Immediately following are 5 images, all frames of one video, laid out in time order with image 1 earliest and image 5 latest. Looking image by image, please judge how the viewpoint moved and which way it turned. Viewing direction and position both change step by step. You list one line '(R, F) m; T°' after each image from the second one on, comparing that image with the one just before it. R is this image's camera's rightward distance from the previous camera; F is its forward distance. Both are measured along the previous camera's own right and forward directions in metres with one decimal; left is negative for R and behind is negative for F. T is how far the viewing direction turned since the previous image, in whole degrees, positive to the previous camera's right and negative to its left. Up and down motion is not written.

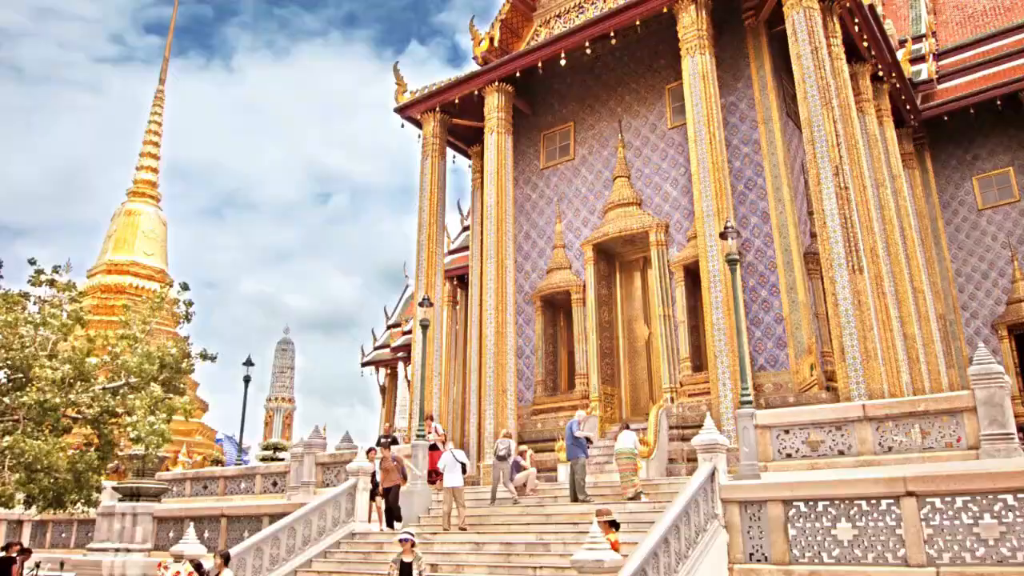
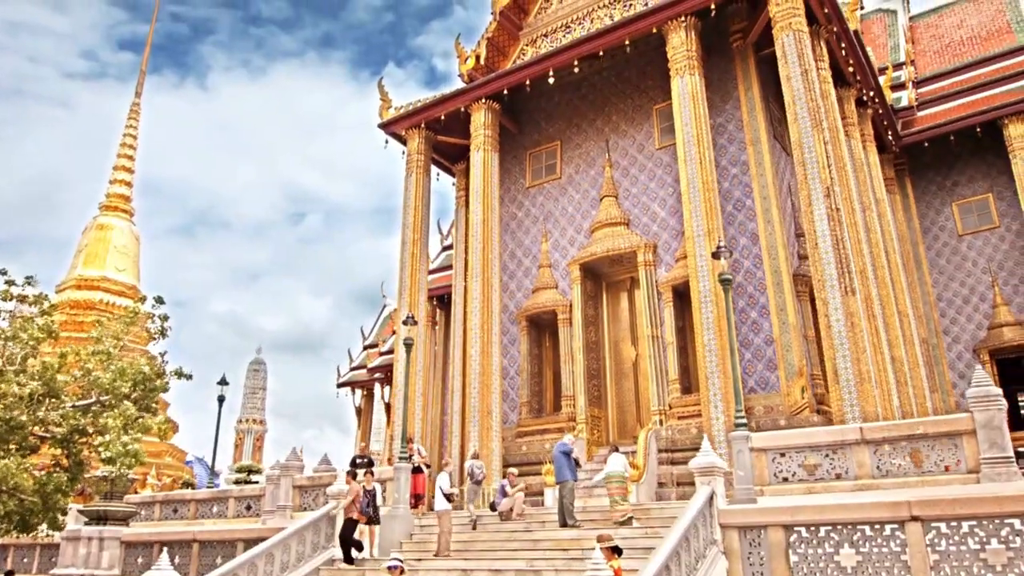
(-0.2, +0.2) m; +2°
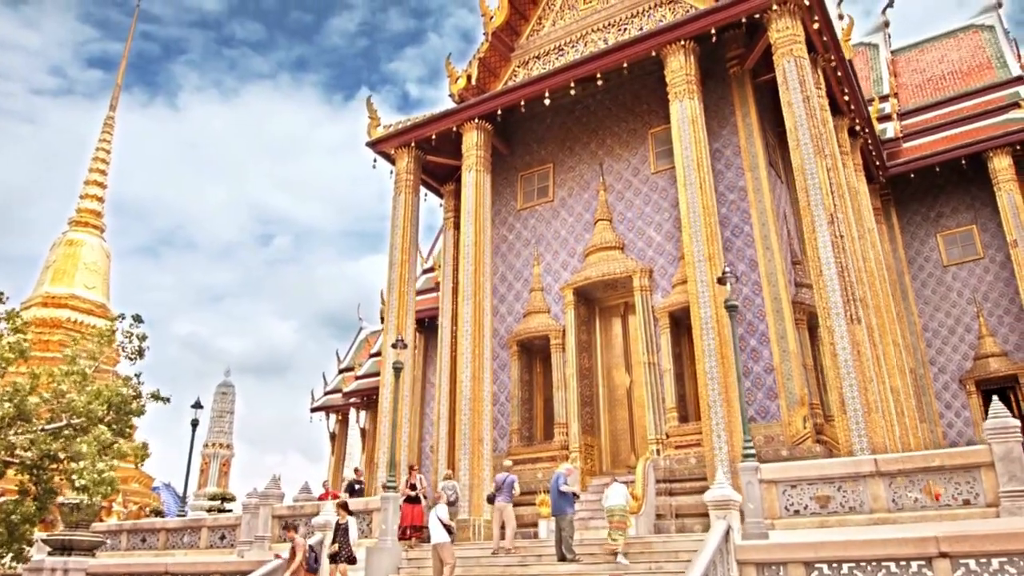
(-0.3, +0.3) m; +2°
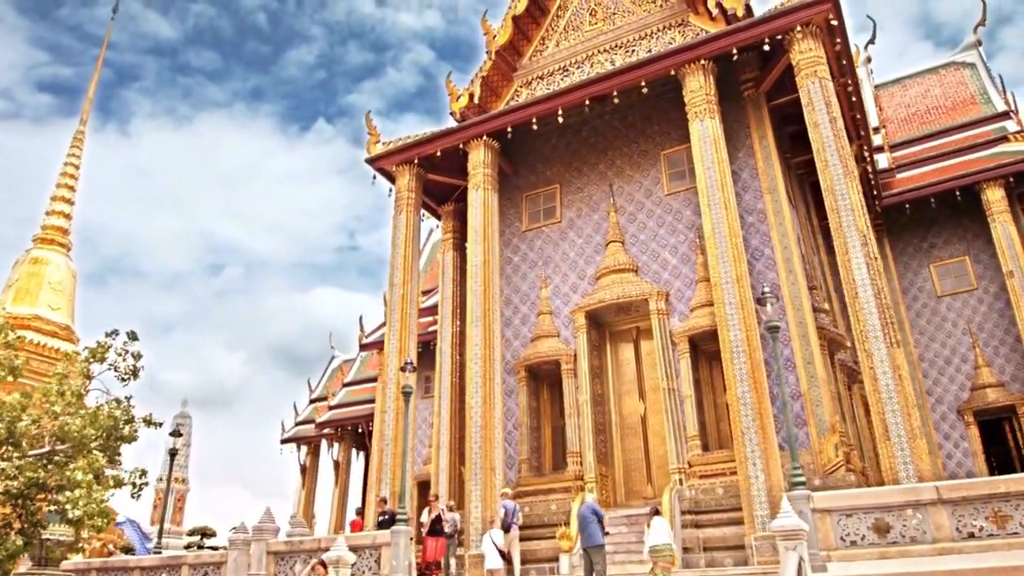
(-0.7, +0.4) m; +3°
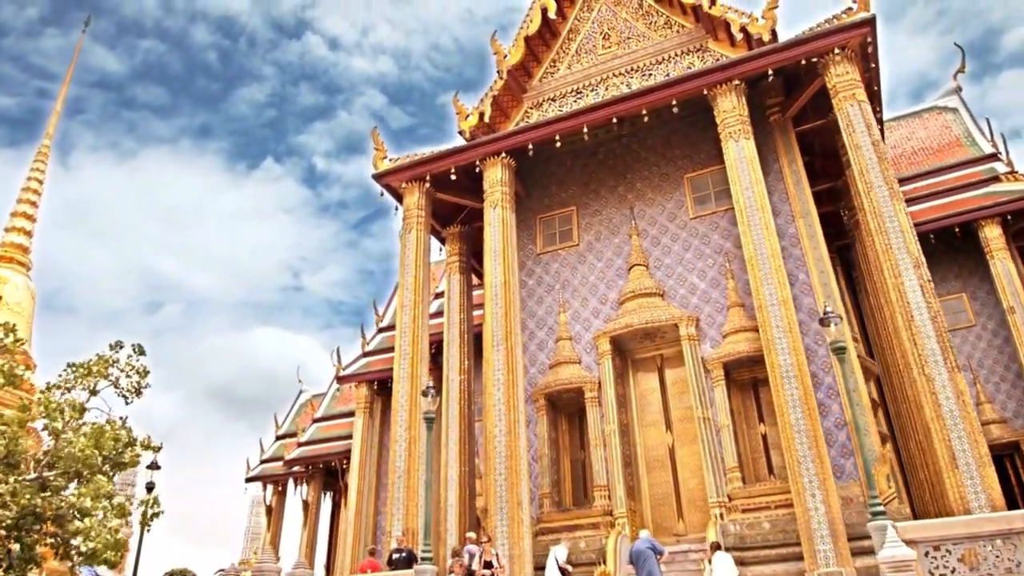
(-0.9, +0.5) m; +4°
